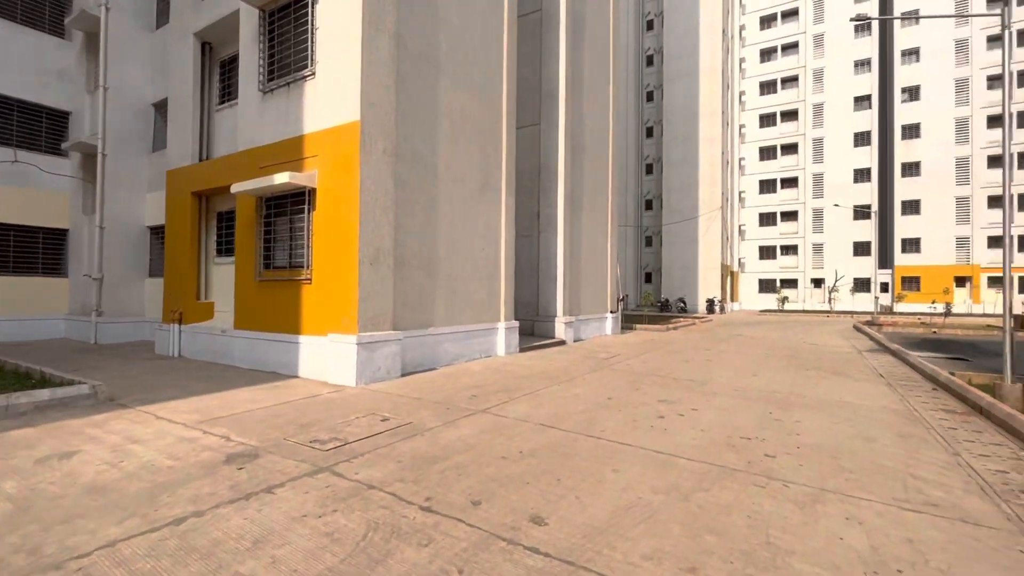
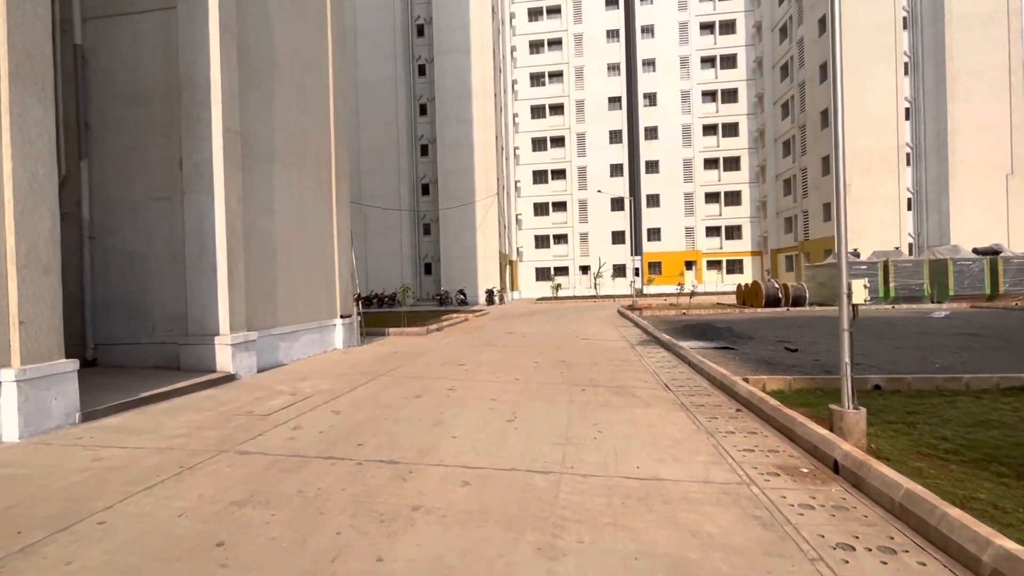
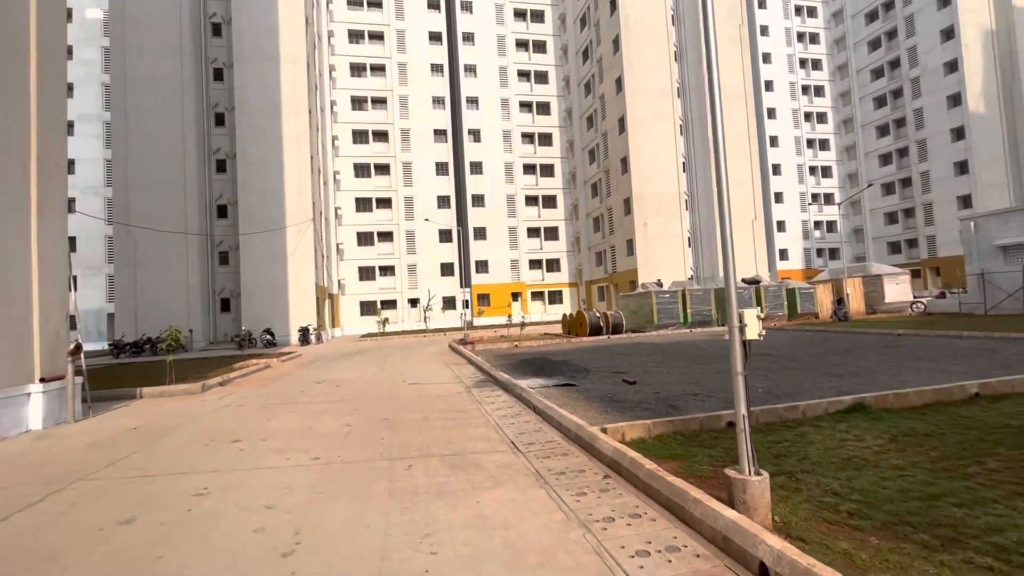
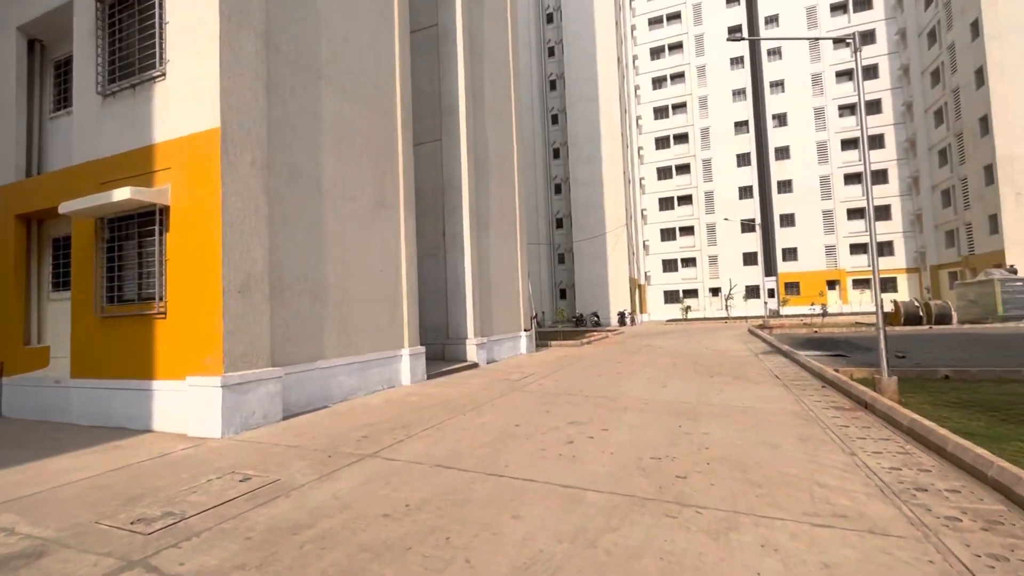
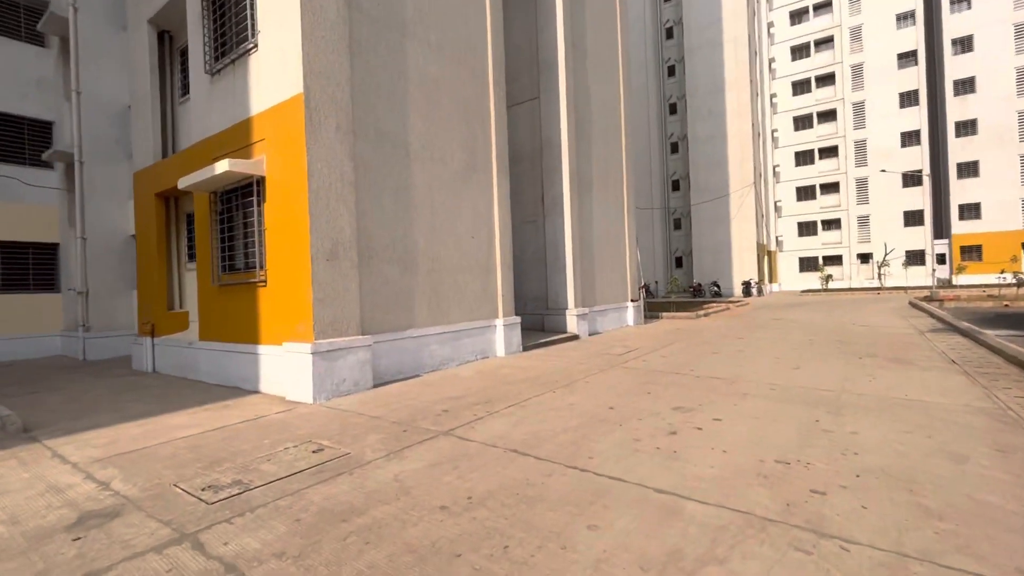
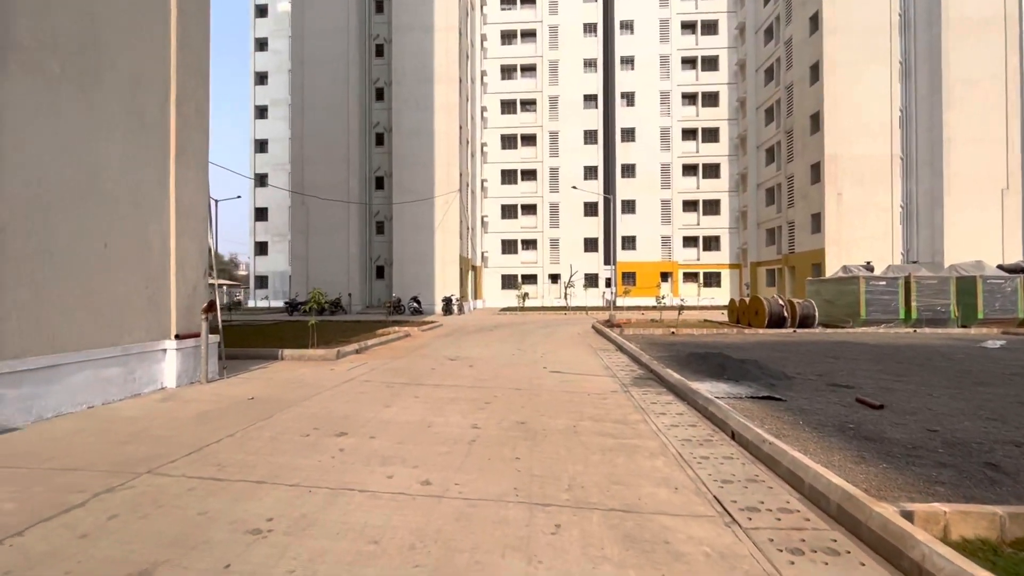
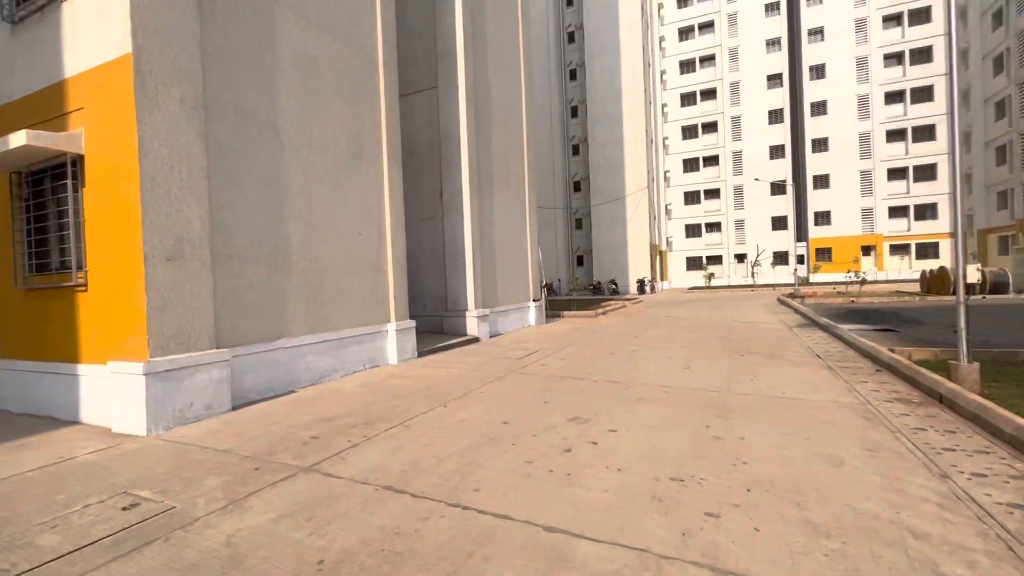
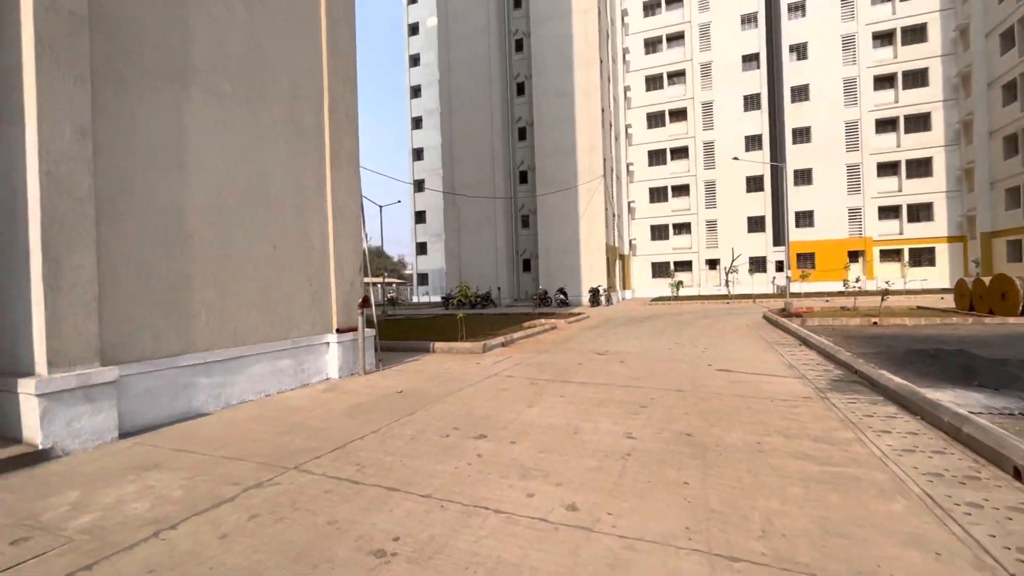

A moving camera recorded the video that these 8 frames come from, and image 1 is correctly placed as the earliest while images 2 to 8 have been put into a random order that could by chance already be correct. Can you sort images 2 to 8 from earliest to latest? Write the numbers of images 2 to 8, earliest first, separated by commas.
4, 5, 7, 2, 3, 6, 8
